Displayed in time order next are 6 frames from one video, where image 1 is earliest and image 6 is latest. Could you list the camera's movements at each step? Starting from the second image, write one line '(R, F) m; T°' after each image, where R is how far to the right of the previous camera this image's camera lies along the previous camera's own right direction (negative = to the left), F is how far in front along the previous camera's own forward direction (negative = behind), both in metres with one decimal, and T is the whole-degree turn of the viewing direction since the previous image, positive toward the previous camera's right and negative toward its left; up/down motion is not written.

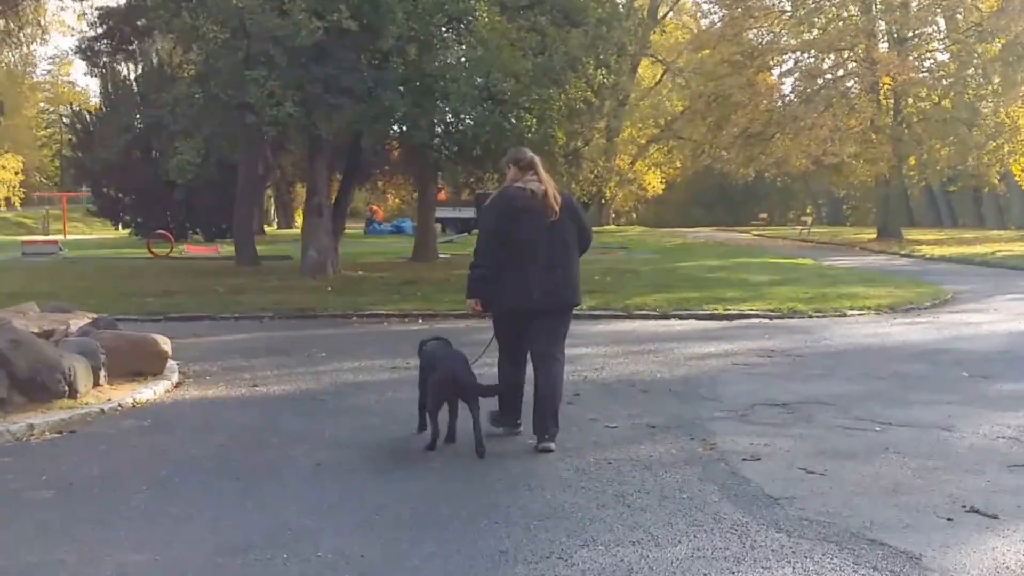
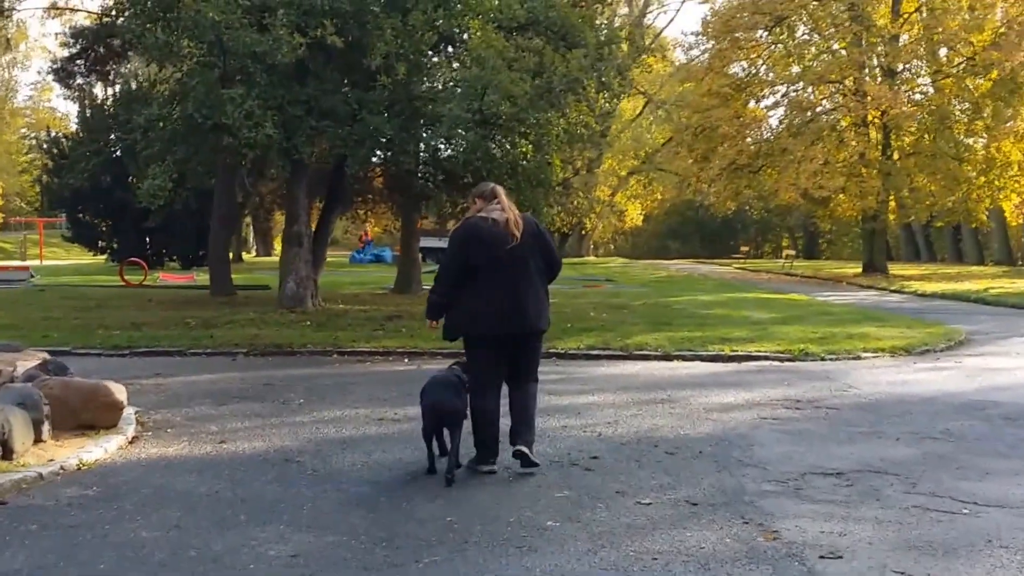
(-0.3, +1.2) m; +1°
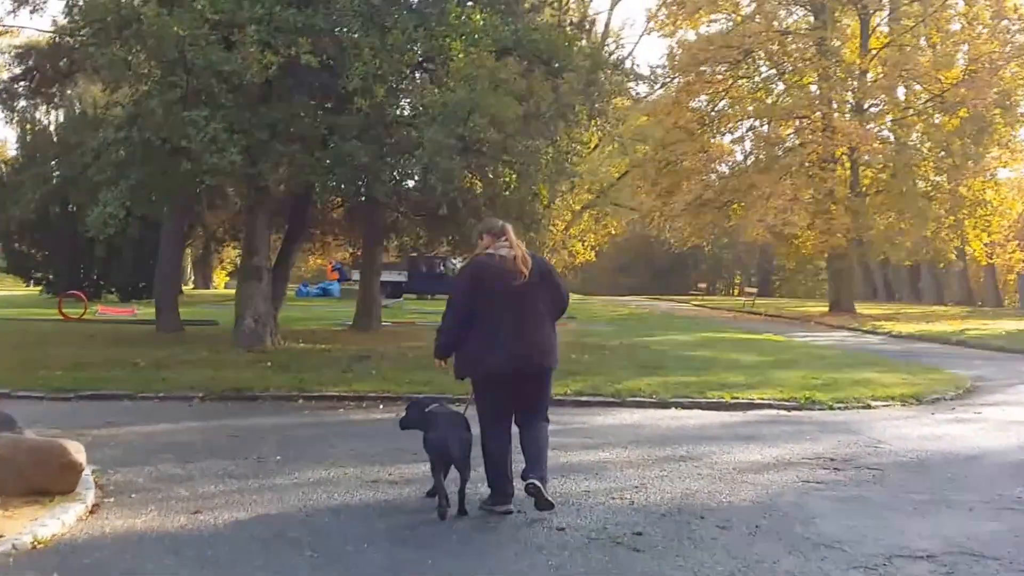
(-0.6, +1.2) m; +3°
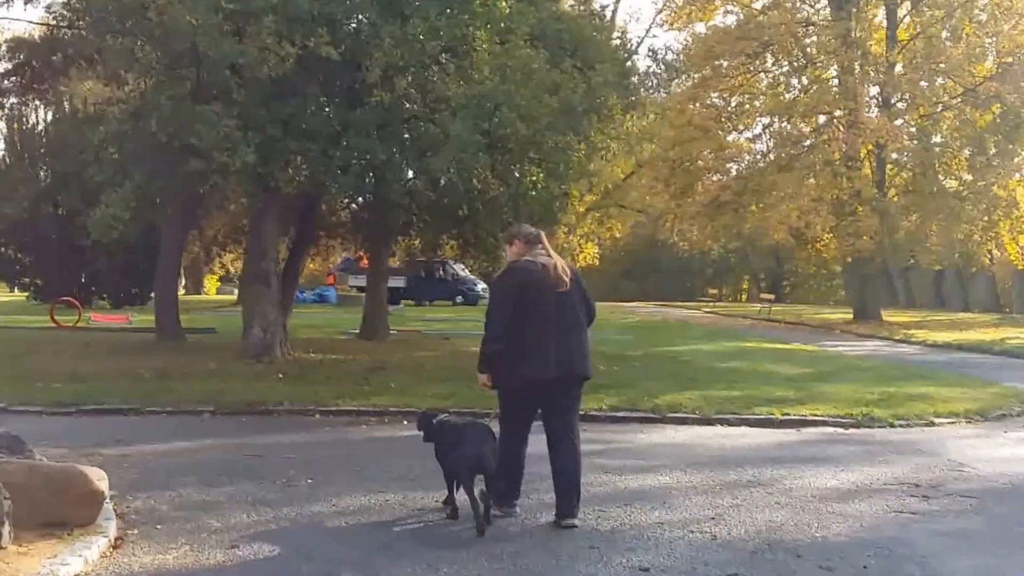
(-0.5, +0.9) m; 0°
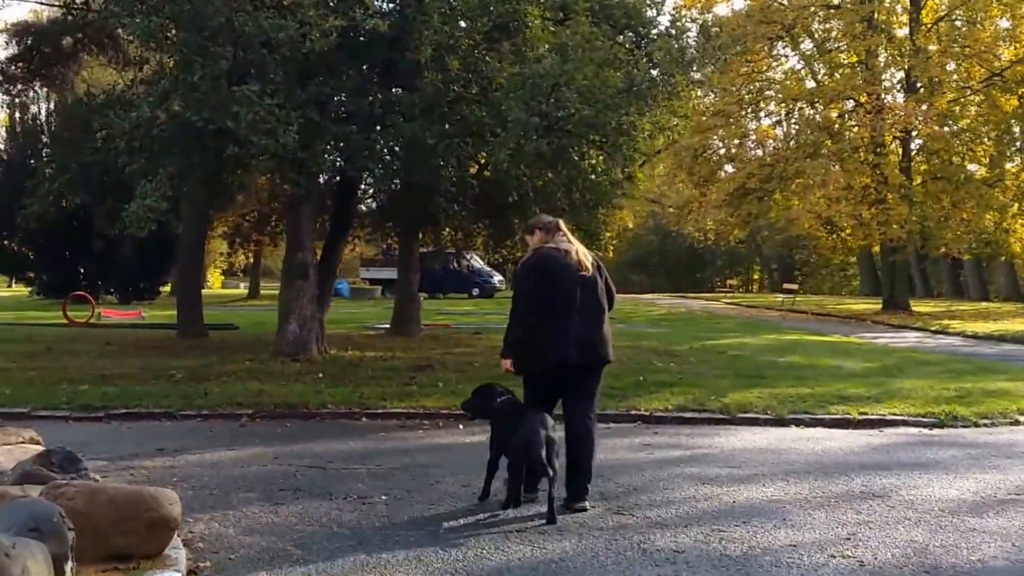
(-0.8, +0.8) m; 0°
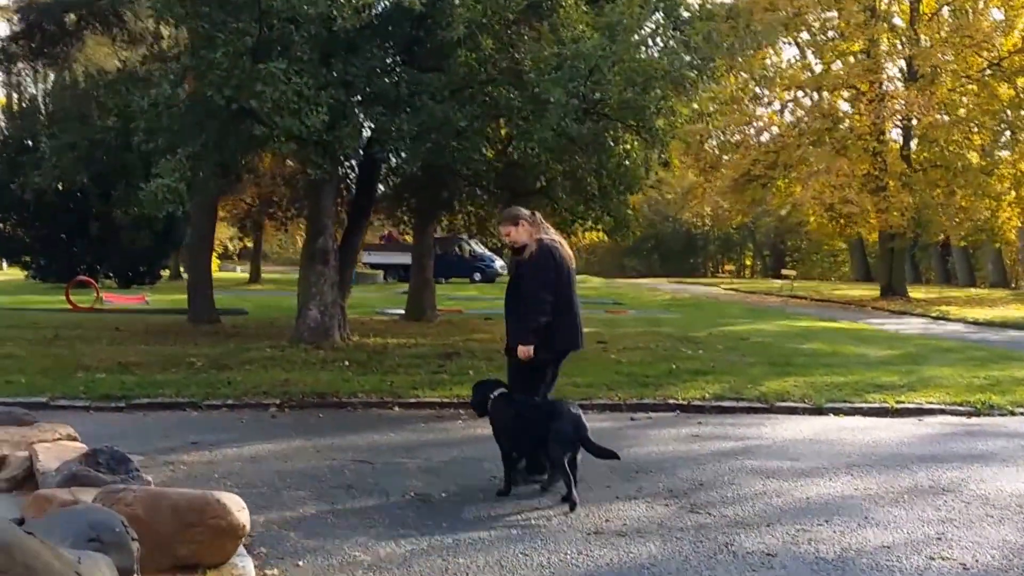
(-0.6, +0.3) m; +1°
